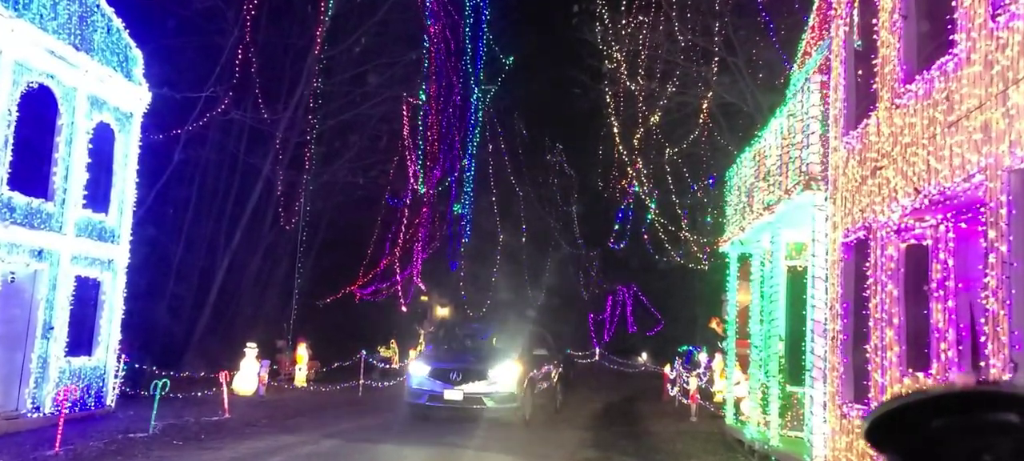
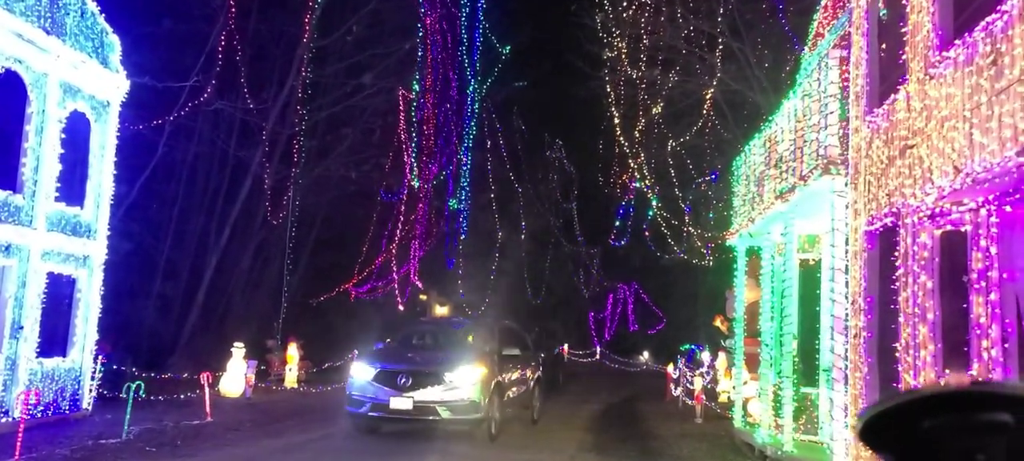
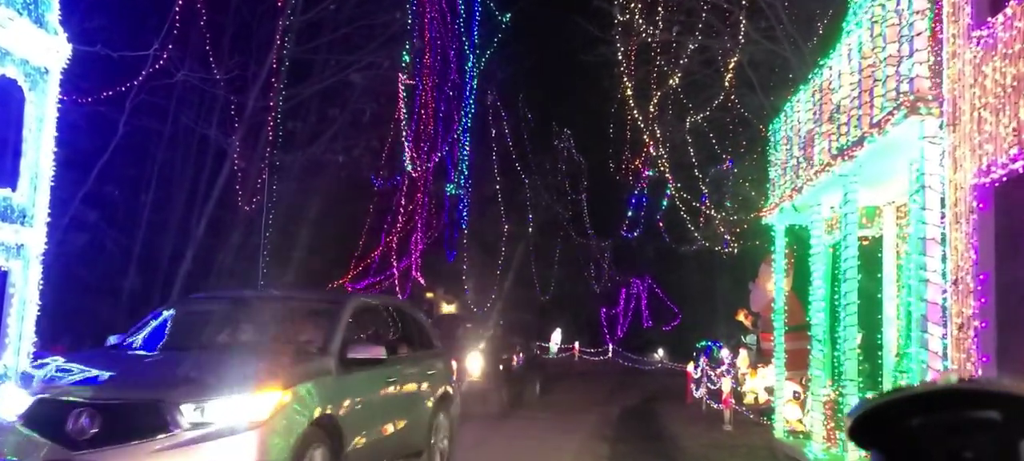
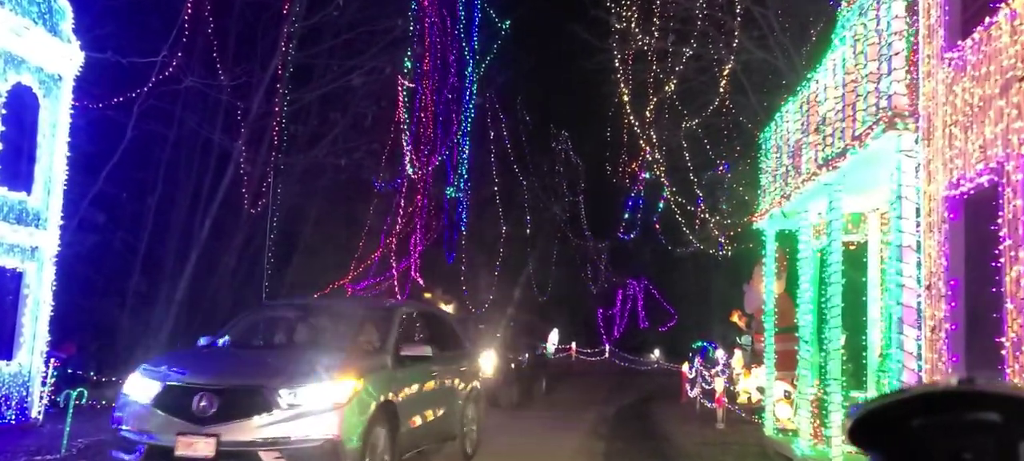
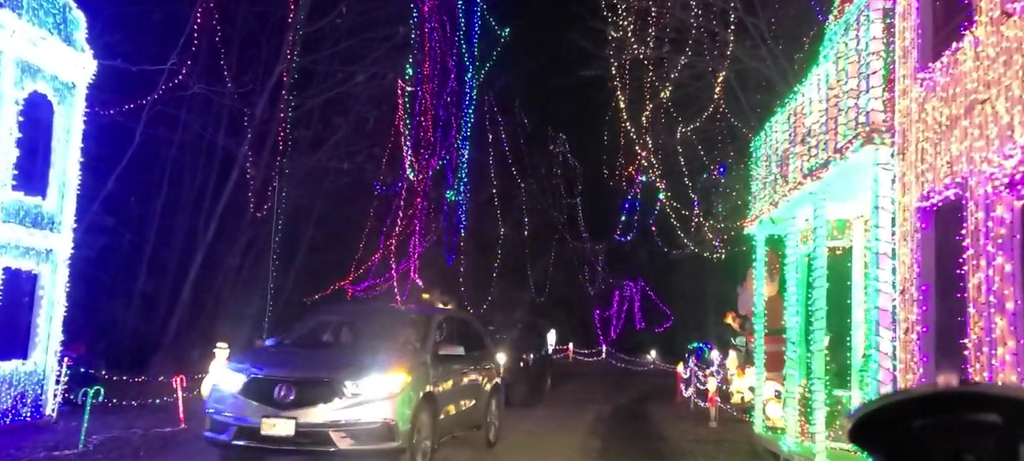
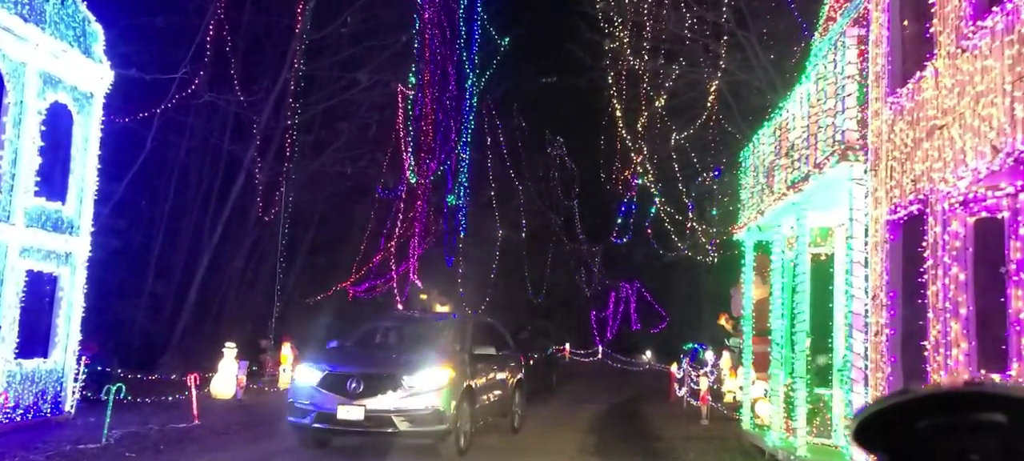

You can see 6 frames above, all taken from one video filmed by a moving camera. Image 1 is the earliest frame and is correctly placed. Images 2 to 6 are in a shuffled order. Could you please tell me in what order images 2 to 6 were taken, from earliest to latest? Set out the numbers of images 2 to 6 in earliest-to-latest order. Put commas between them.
2, 6, 5, 4, 3
